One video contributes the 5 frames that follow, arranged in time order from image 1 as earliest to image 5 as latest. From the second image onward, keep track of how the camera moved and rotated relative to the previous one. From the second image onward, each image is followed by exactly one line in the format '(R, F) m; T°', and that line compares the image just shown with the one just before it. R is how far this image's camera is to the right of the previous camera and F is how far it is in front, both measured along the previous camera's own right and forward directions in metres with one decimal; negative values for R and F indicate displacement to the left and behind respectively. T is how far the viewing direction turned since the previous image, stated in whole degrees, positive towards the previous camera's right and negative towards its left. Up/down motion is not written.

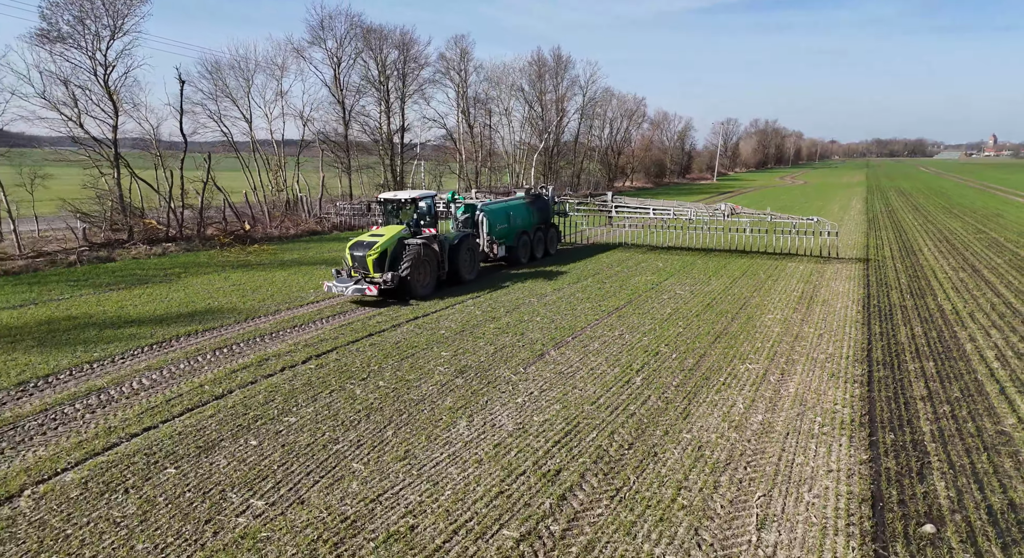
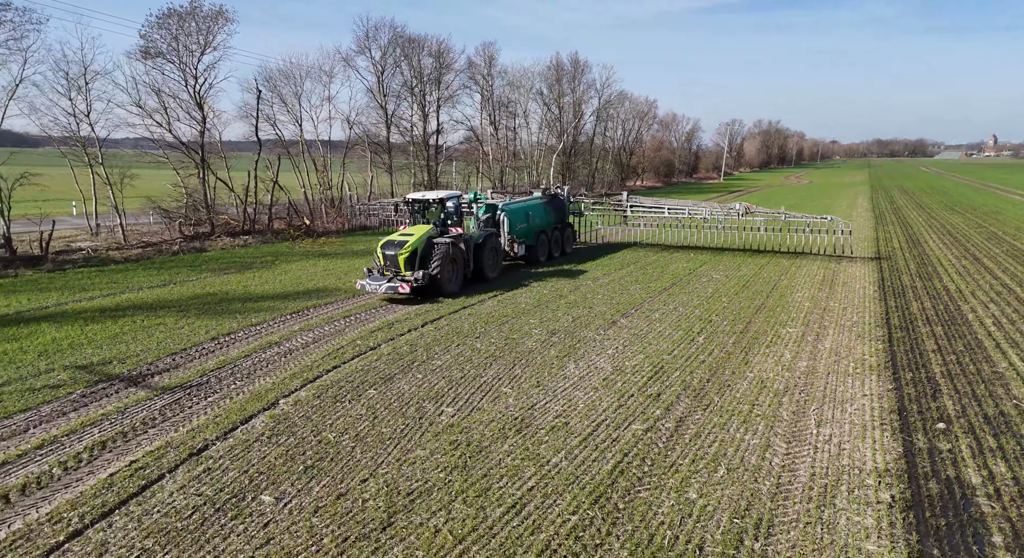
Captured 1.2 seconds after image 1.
(-1.4, -2.0) m; 0°
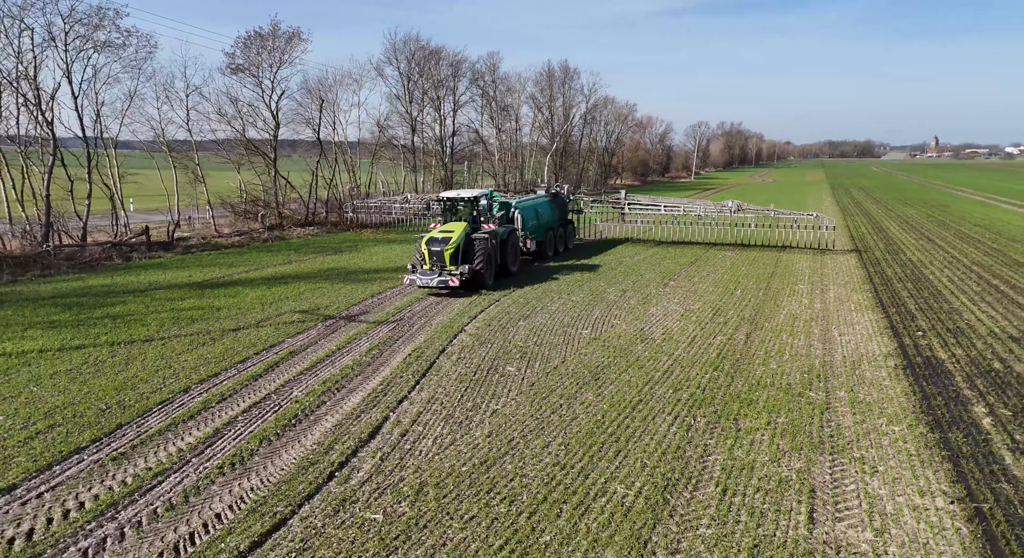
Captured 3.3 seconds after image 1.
(-2.4, -3.0) m; +3°
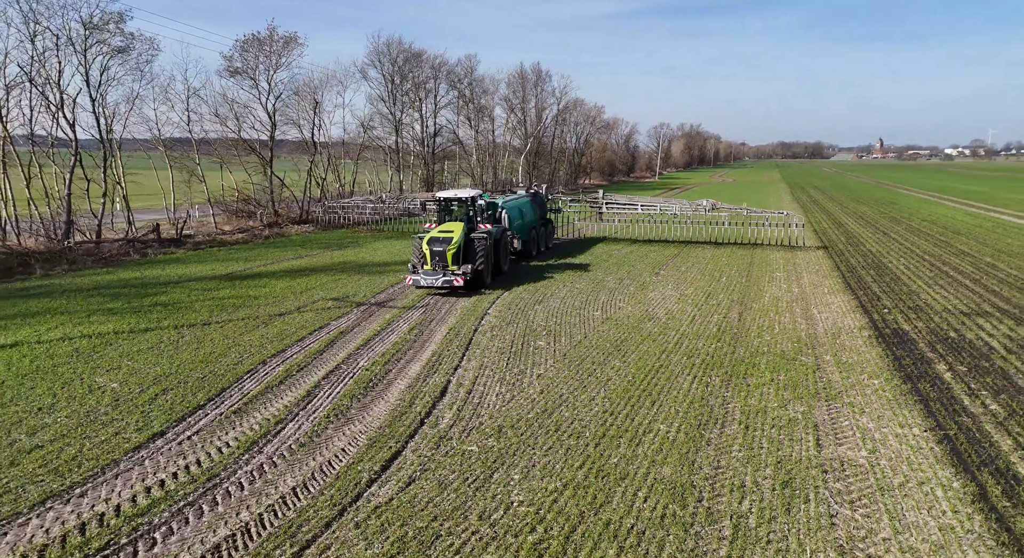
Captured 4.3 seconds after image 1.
(-0.9, -1.0) m; +3°
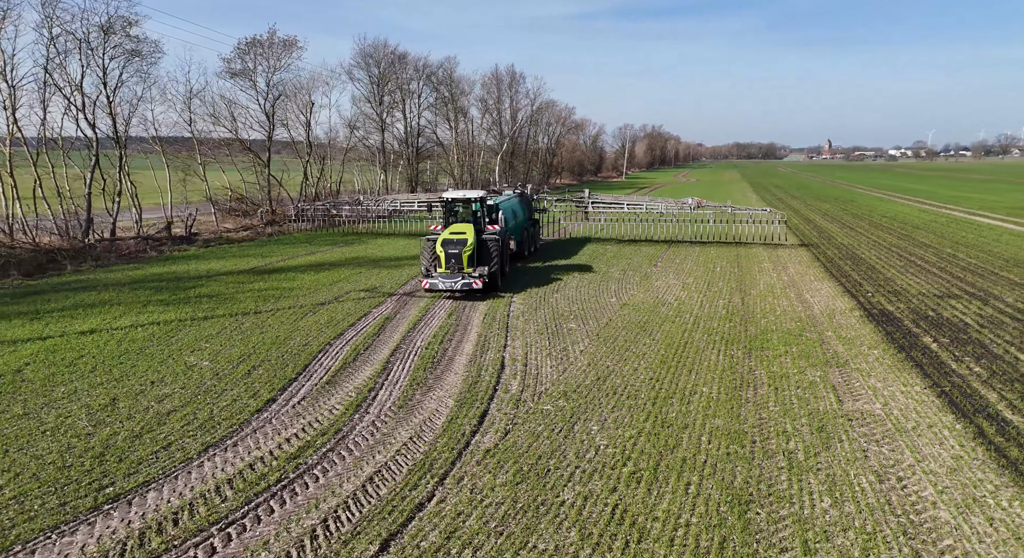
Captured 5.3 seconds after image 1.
(-1.0, -0.8) m; +3°
